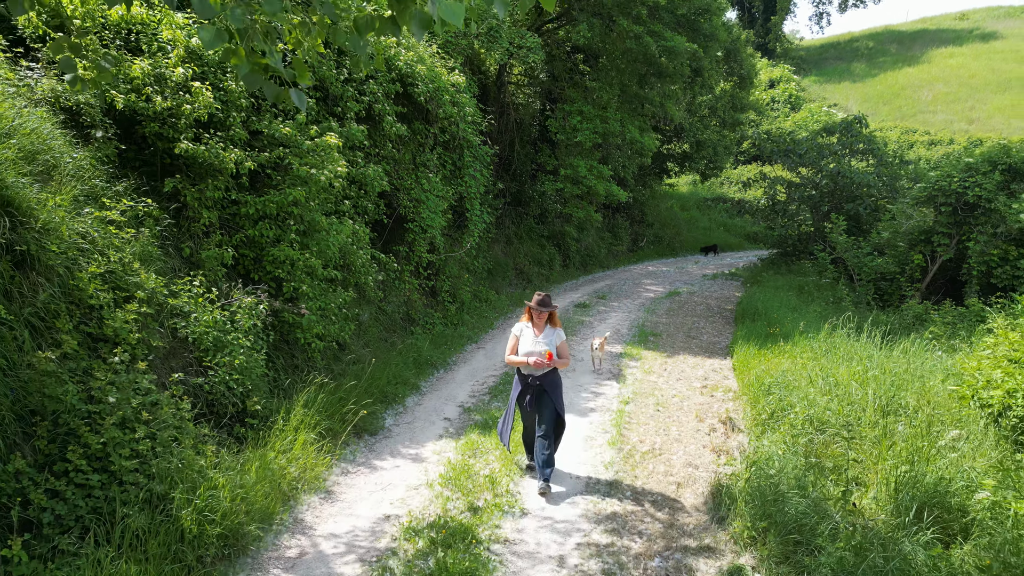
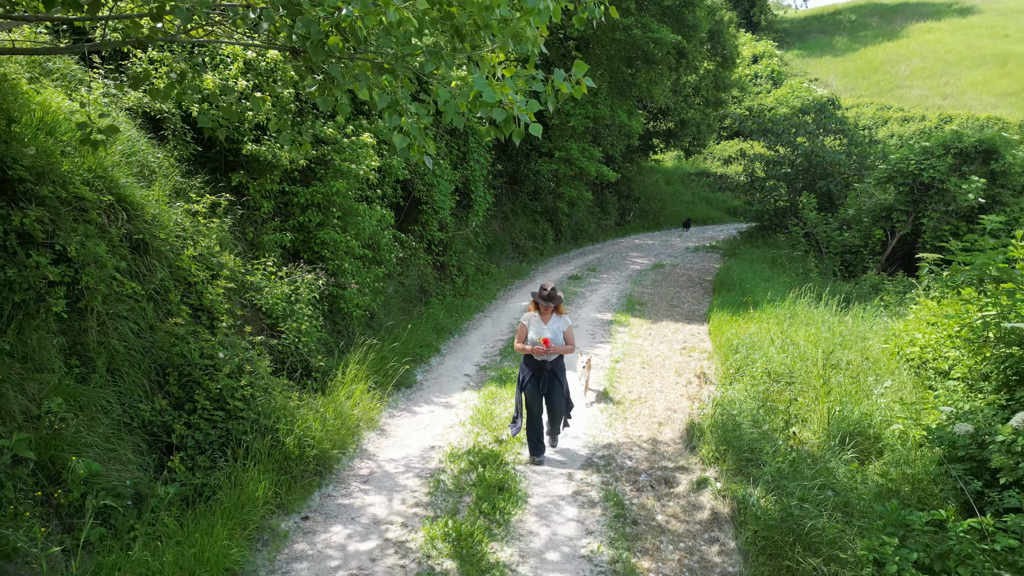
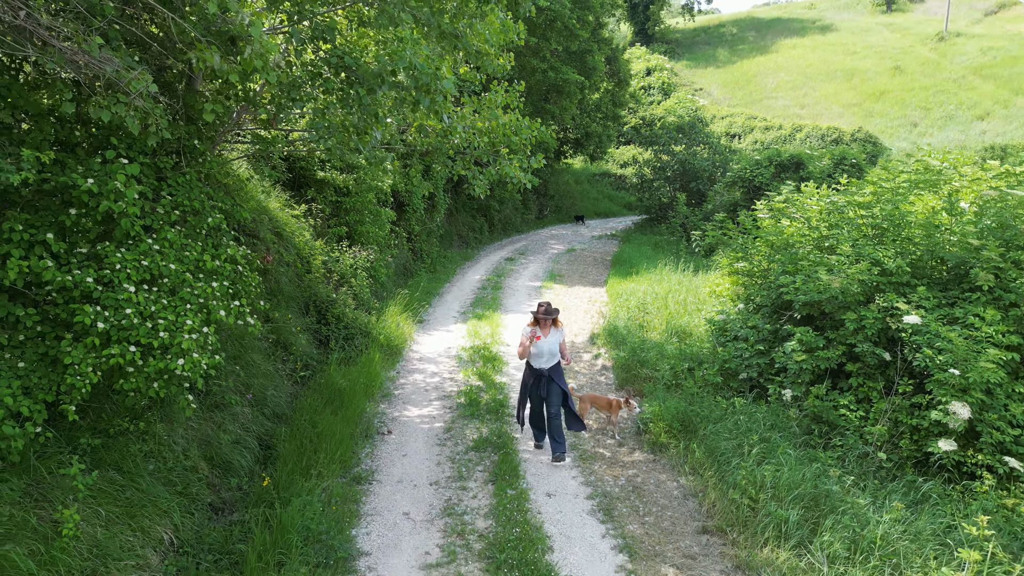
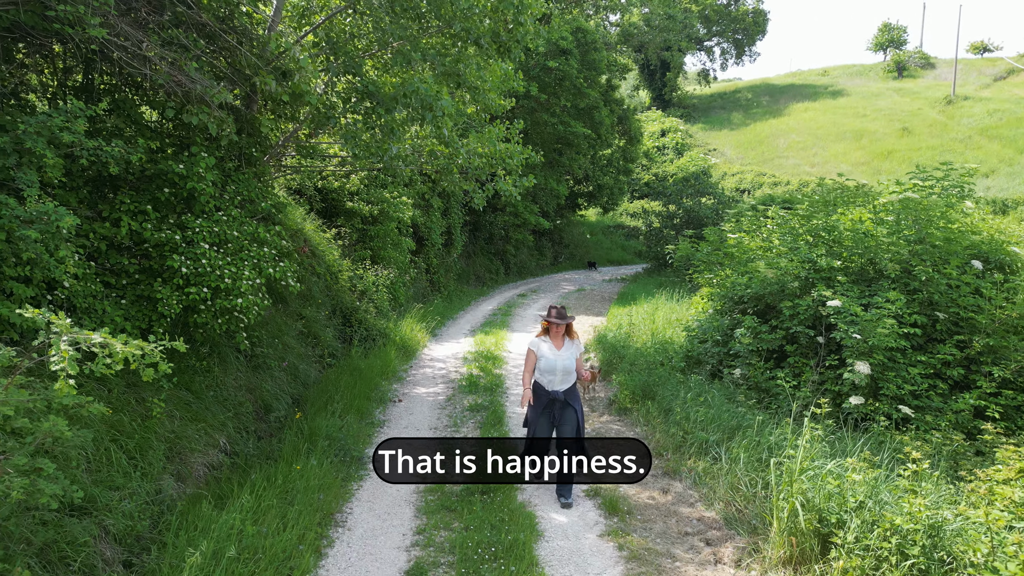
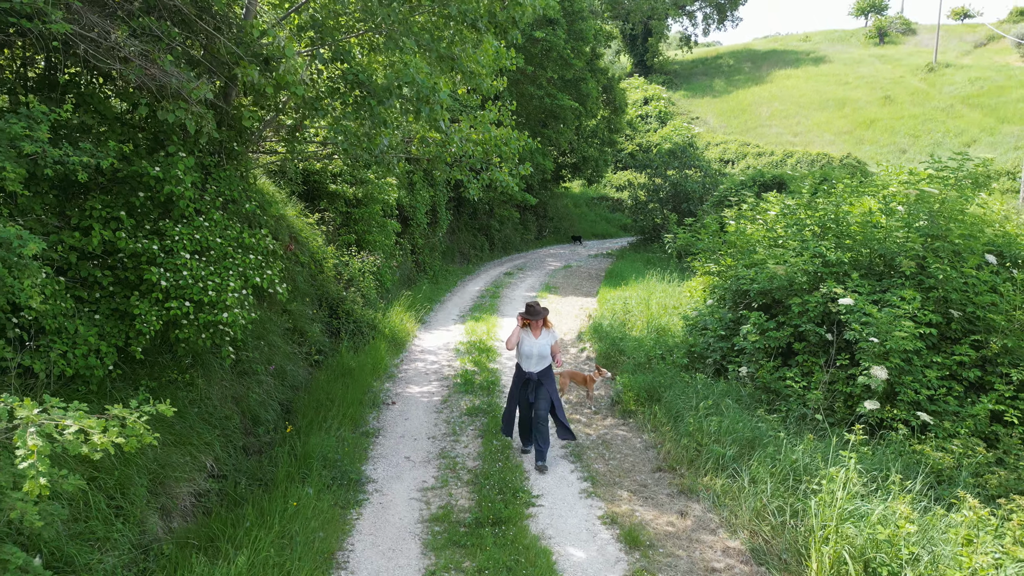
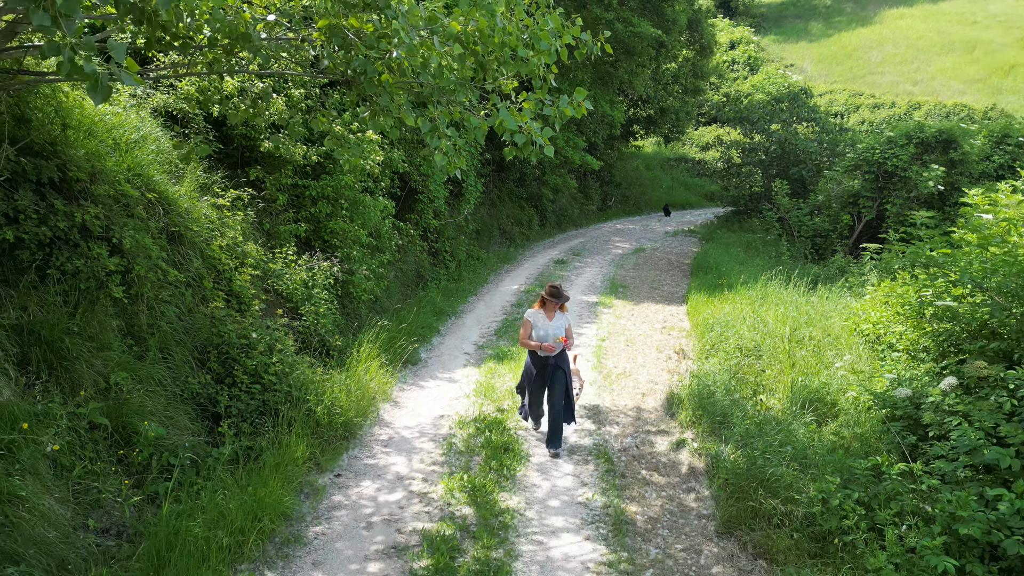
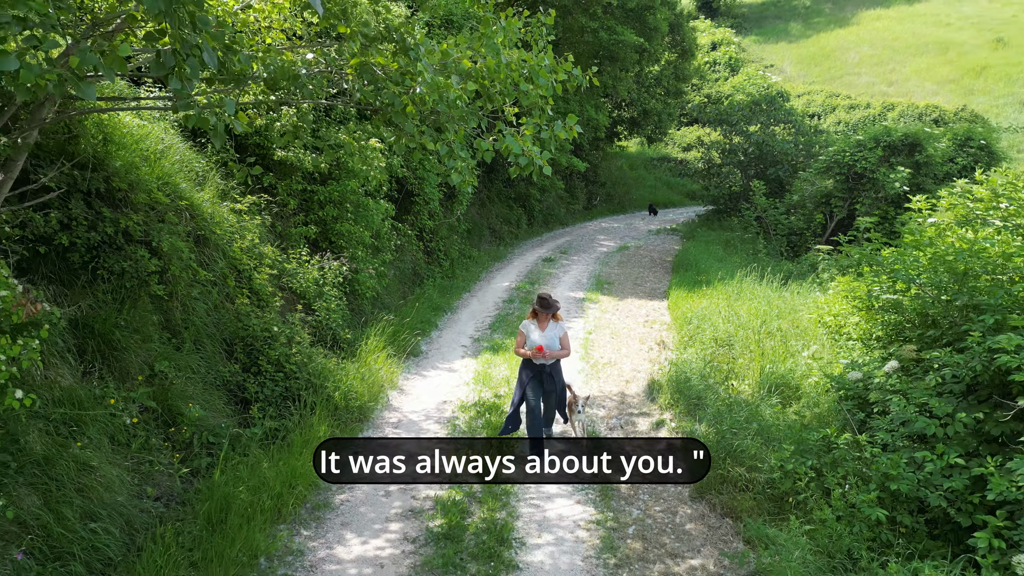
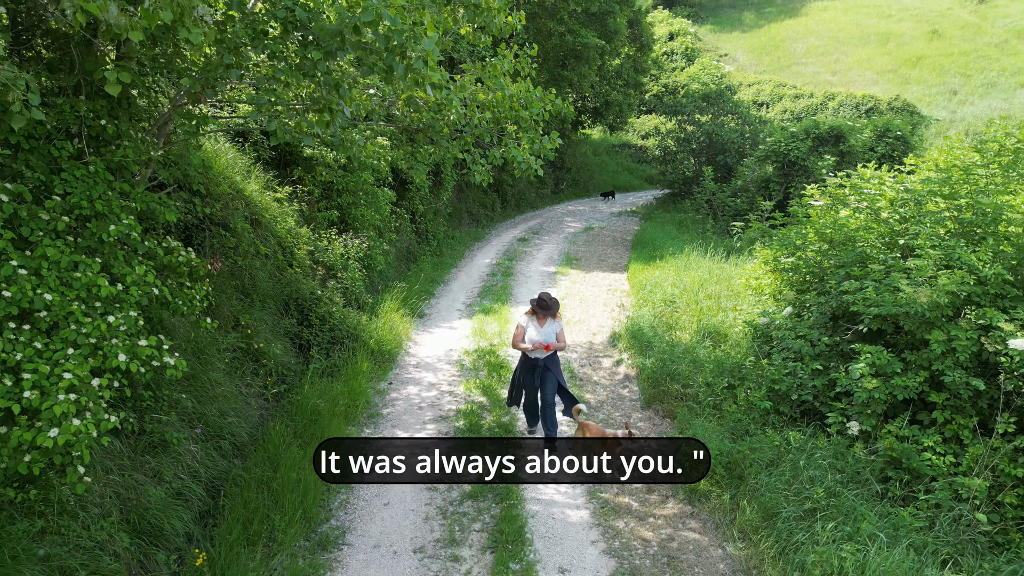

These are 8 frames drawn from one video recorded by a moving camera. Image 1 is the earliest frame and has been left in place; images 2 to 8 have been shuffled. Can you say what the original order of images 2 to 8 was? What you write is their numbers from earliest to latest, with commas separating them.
2, 6, 7, 8, 3, 5, 4
